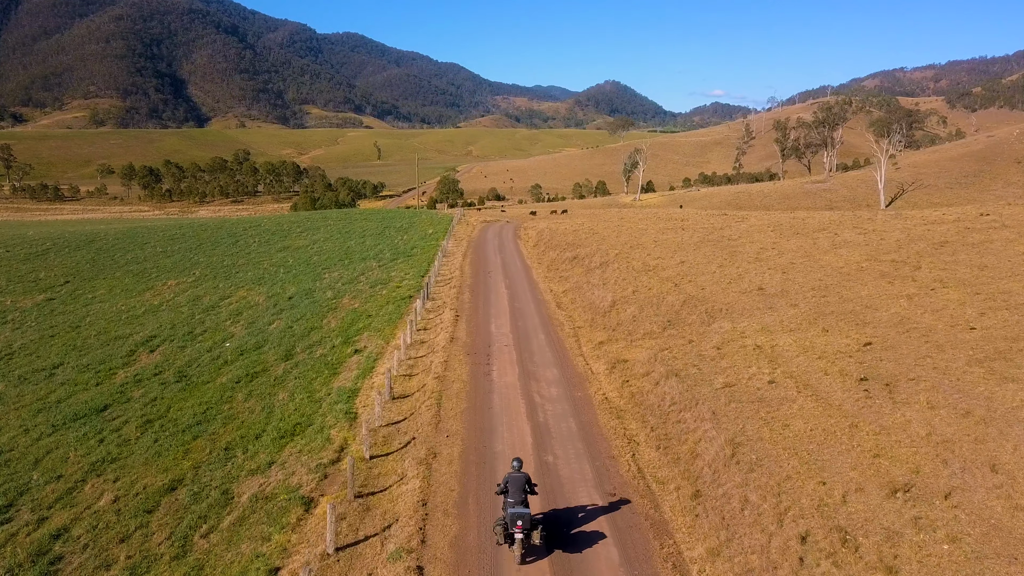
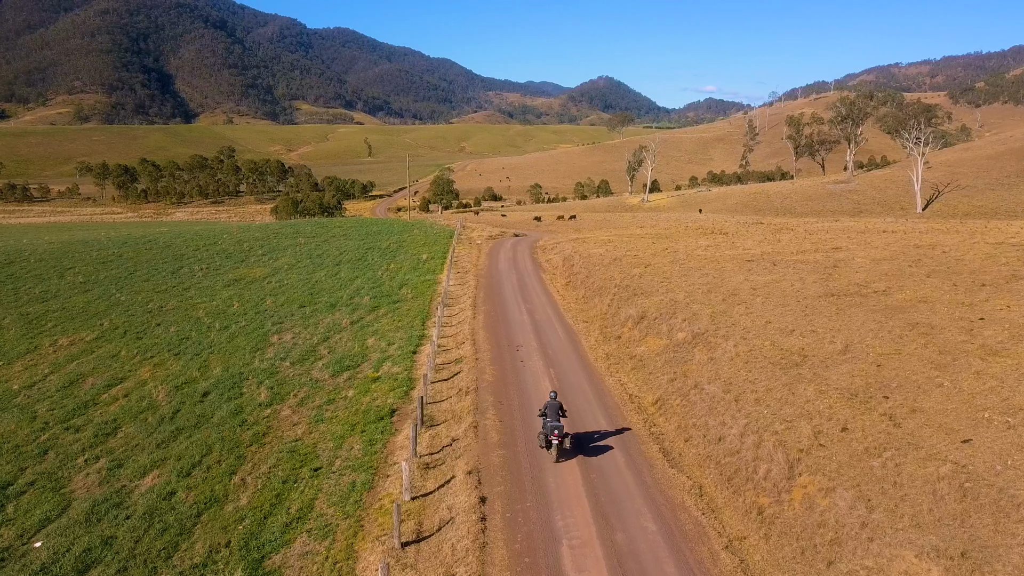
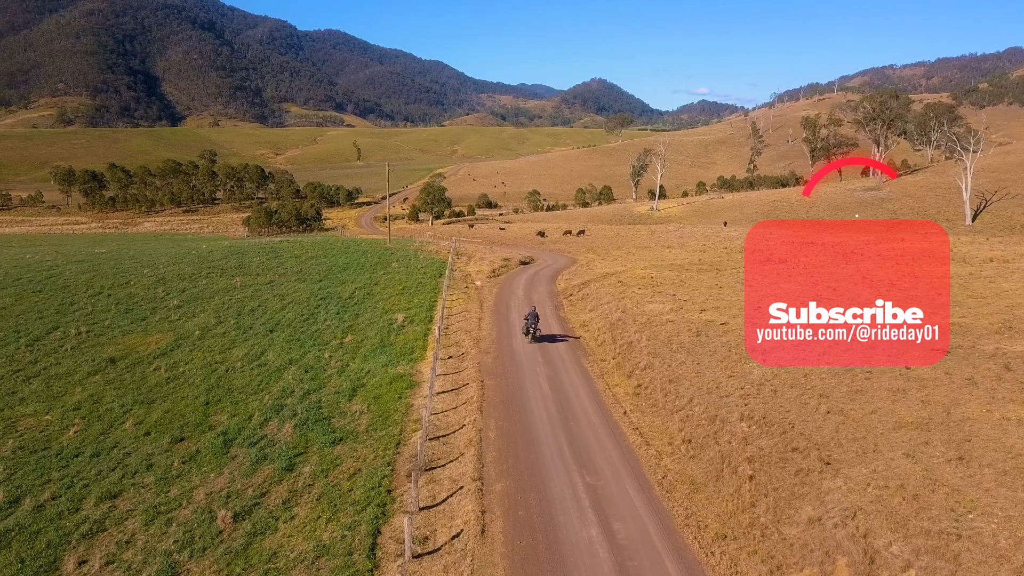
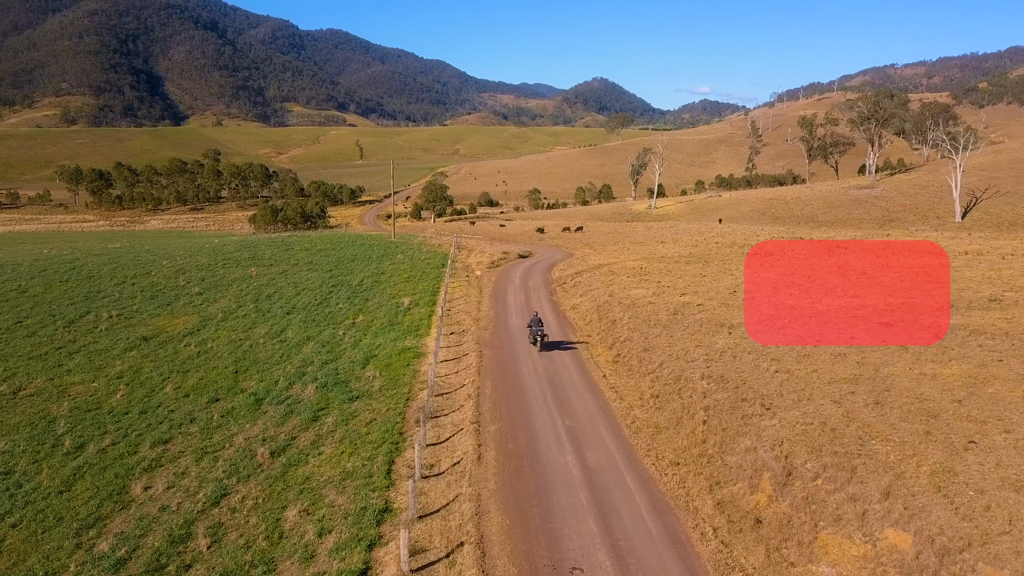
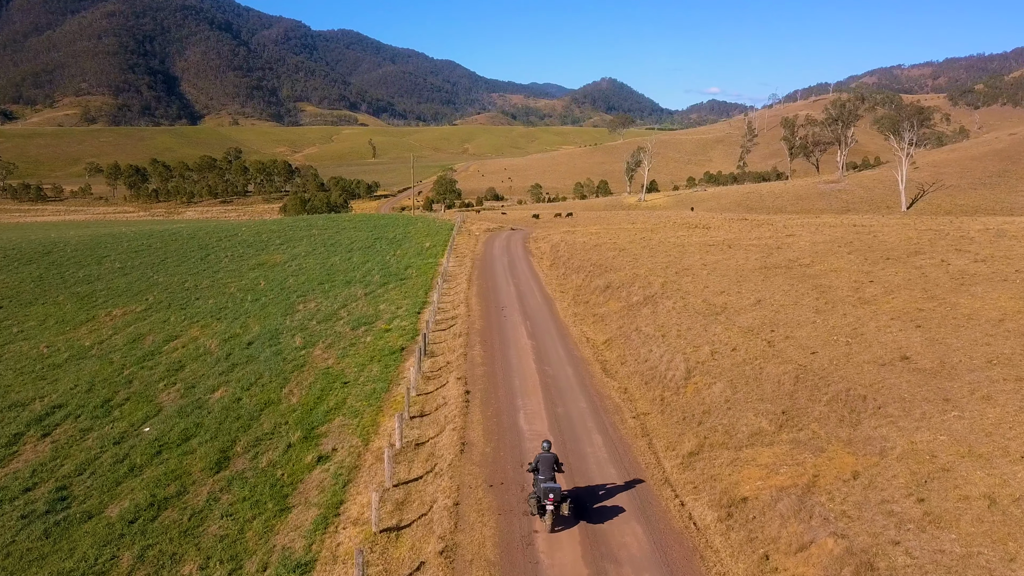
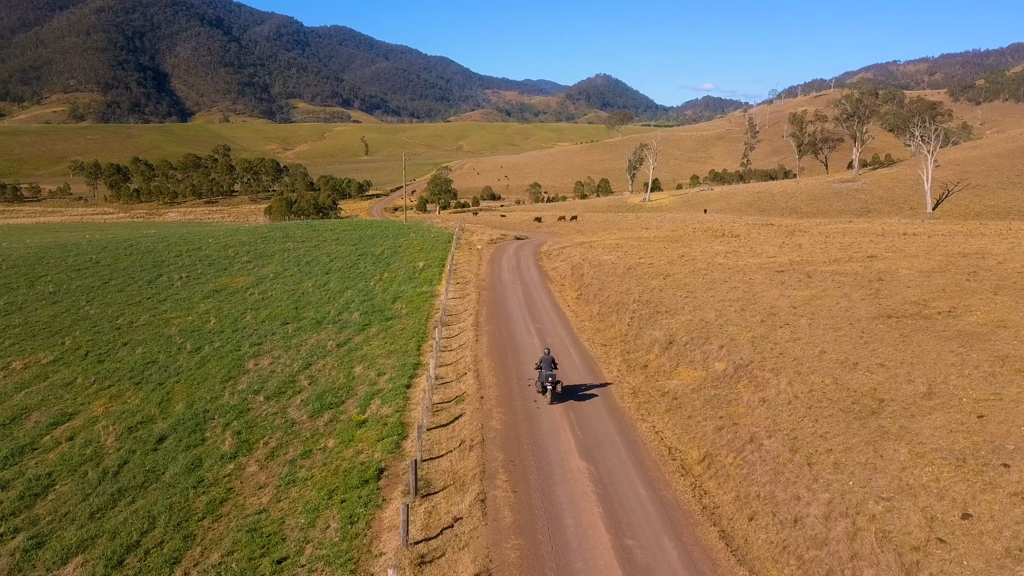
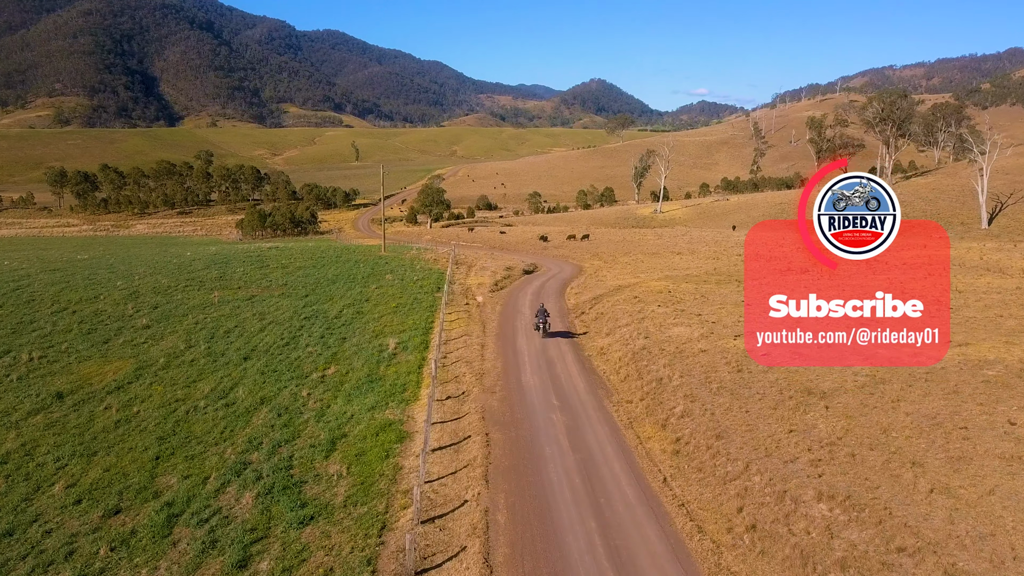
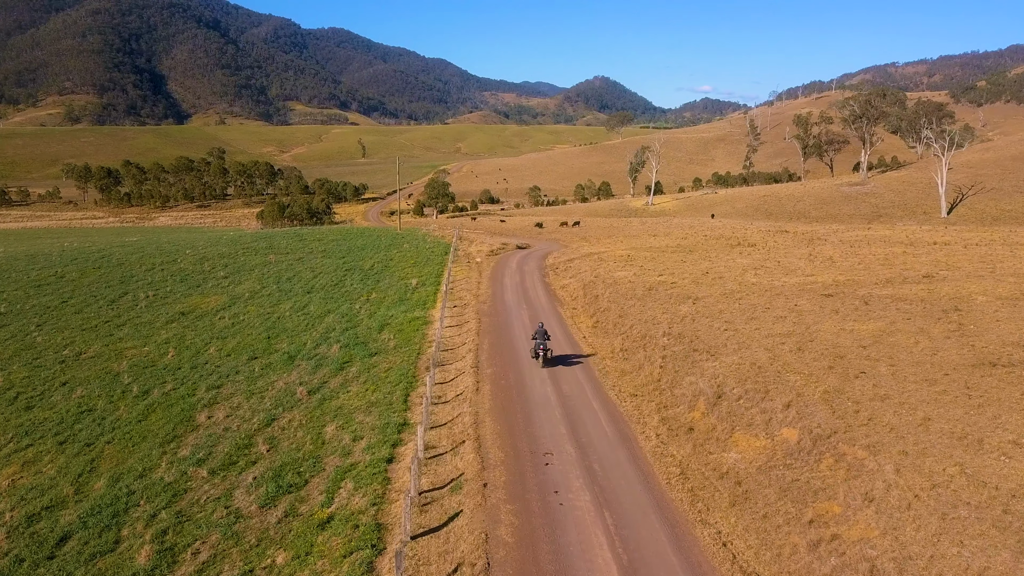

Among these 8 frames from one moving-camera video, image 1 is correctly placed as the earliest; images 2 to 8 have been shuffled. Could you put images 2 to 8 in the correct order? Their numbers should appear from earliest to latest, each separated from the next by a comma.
5, 2, 6, 8, 4, 3, 7
